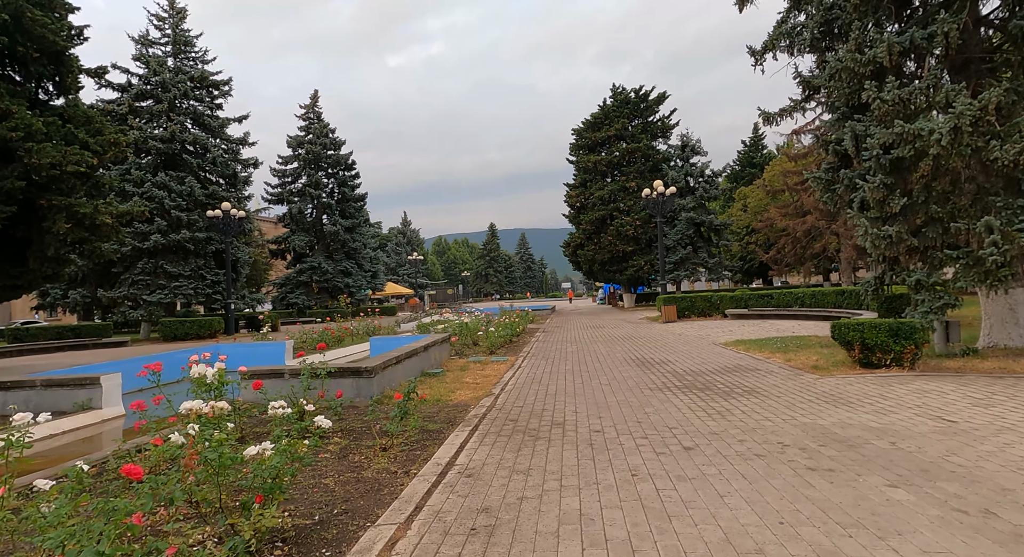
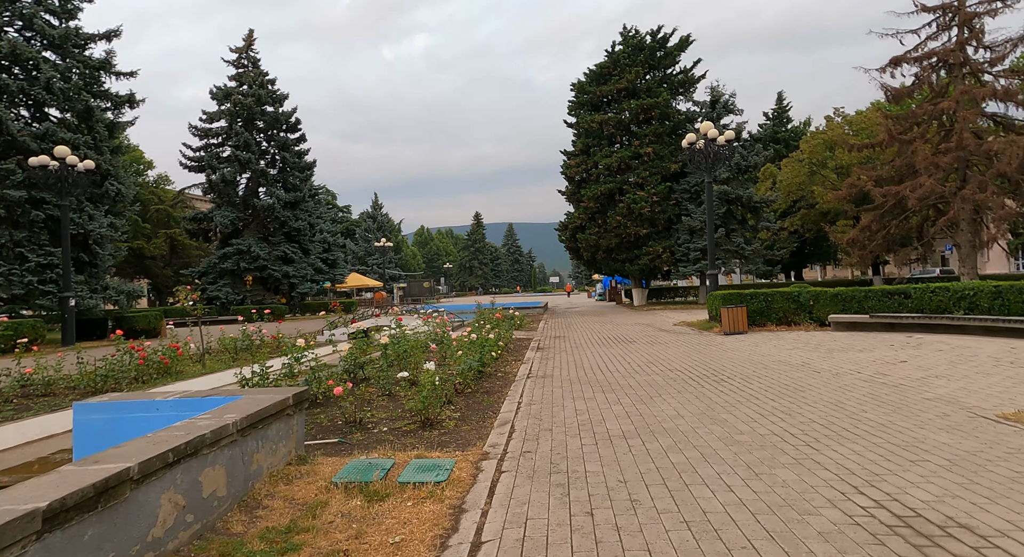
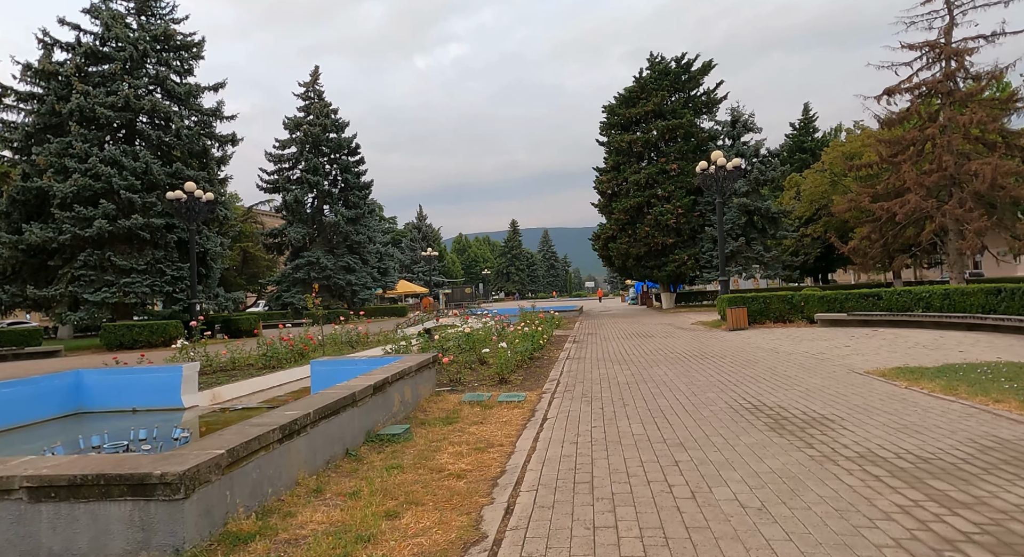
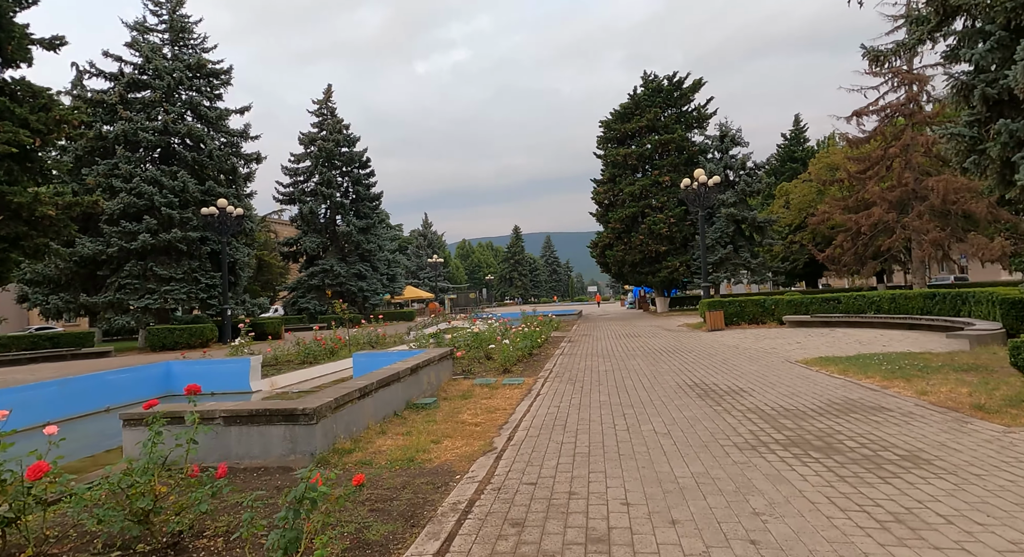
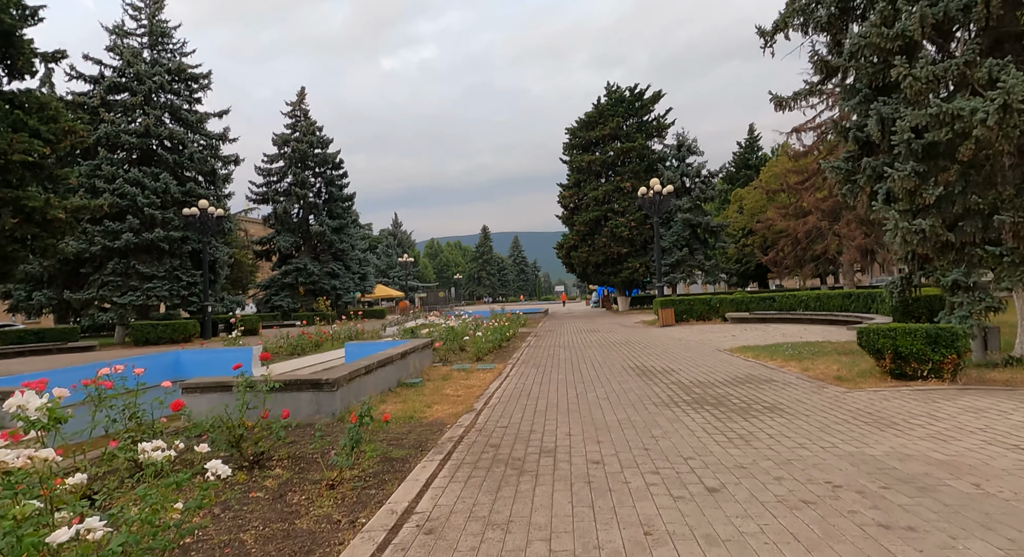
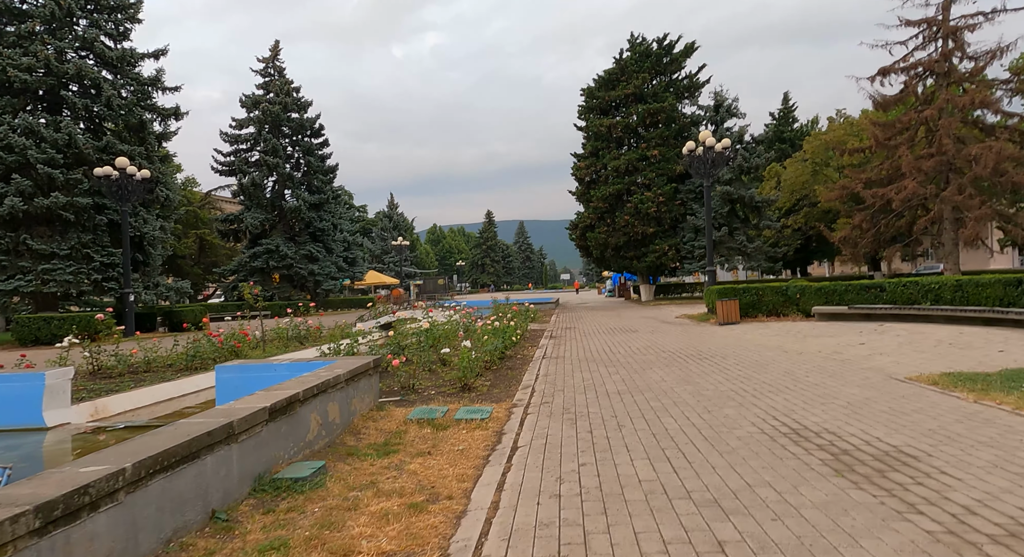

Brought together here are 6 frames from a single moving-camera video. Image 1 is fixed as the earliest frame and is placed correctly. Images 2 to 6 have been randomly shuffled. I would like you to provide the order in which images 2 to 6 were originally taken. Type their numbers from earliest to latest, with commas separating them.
5, 4, 3, 6, 2
